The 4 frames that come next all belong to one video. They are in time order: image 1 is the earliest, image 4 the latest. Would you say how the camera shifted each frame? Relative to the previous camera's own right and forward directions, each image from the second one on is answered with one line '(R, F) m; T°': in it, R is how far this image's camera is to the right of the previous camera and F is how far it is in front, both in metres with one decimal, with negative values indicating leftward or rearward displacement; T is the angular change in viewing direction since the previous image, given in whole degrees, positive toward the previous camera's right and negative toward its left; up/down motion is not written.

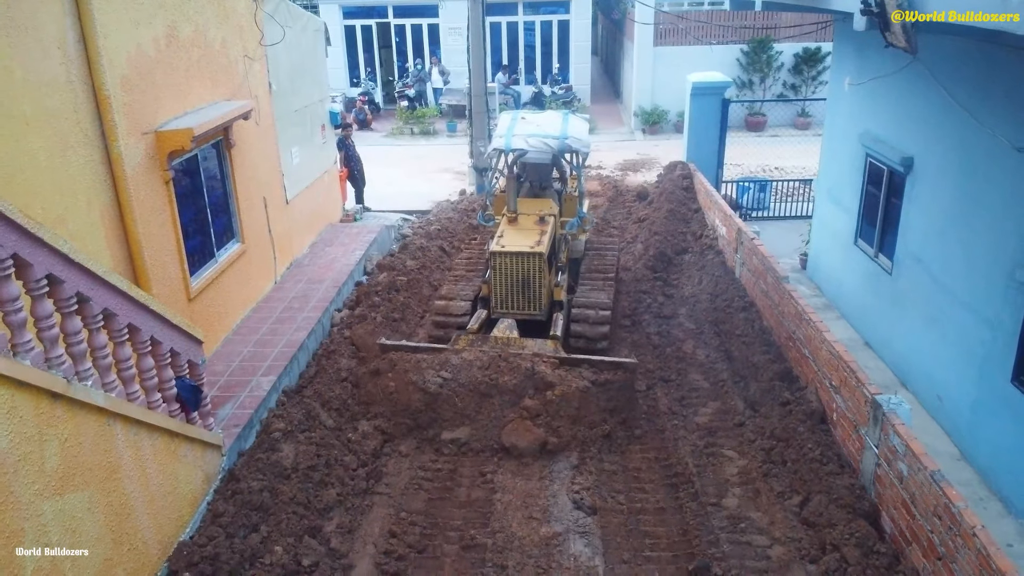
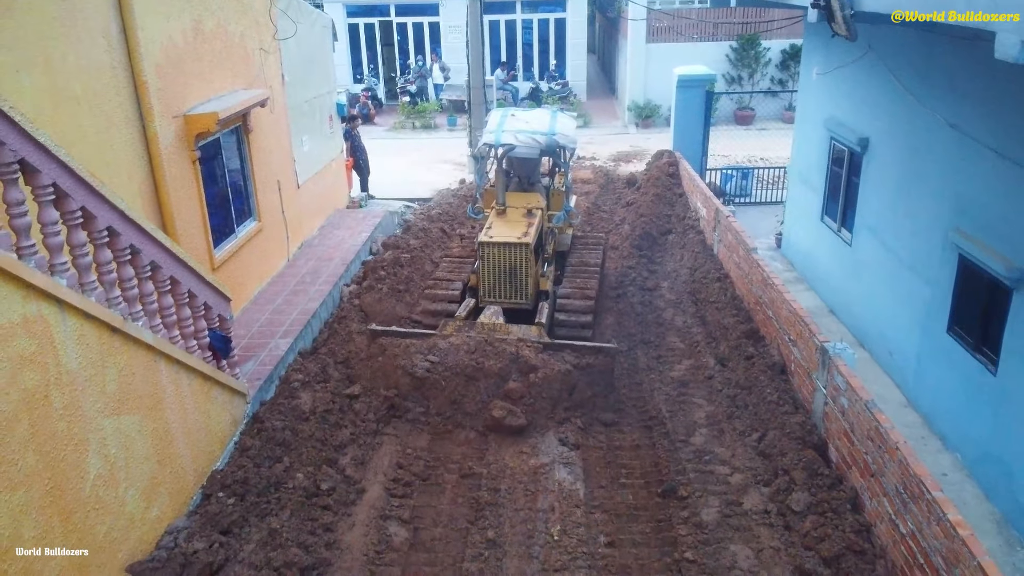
(+0.1, -0.7) m; 0°
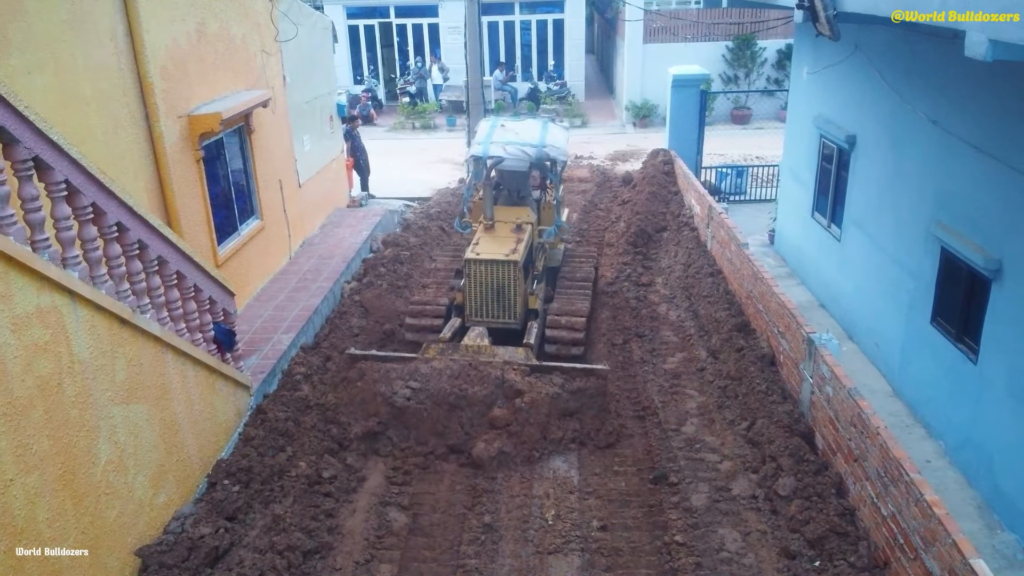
(0.0, -0.2) m; 0°
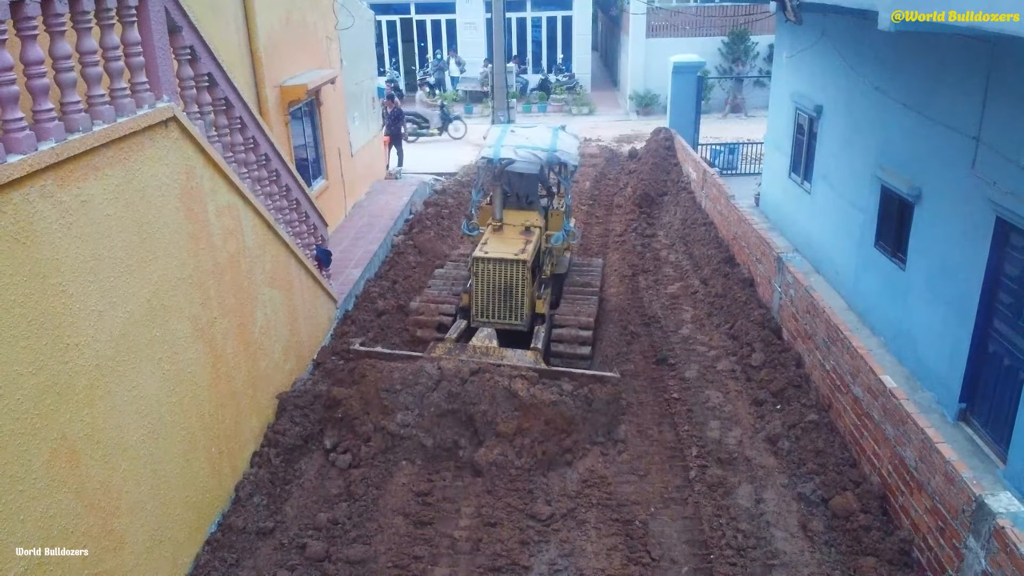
(-0.4, -1.8) m; 0°
